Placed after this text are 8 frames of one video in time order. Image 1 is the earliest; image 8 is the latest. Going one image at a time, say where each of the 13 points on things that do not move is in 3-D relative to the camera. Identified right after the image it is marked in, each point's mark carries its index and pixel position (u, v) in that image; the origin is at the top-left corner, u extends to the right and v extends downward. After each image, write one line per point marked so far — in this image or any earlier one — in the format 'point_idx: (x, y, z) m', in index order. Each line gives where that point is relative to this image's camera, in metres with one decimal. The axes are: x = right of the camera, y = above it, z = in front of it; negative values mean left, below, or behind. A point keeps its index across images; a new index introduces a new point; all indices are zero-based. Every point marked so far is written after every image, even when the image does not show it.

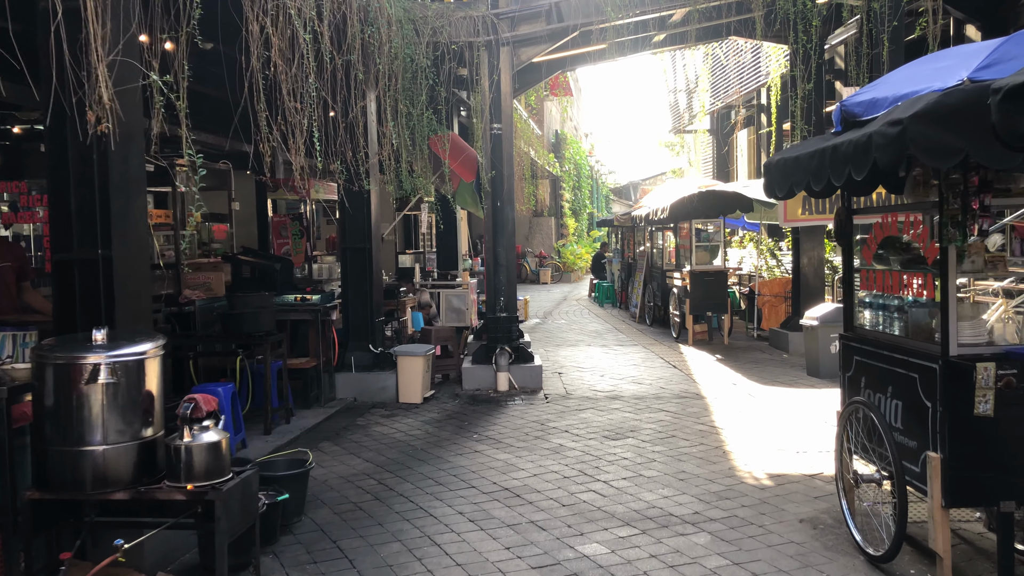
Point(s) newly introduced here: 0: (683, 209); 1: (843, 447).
0: (+2.3, +1.1, +11.4) m
1: (+1.6, -0.8, +4.2) m
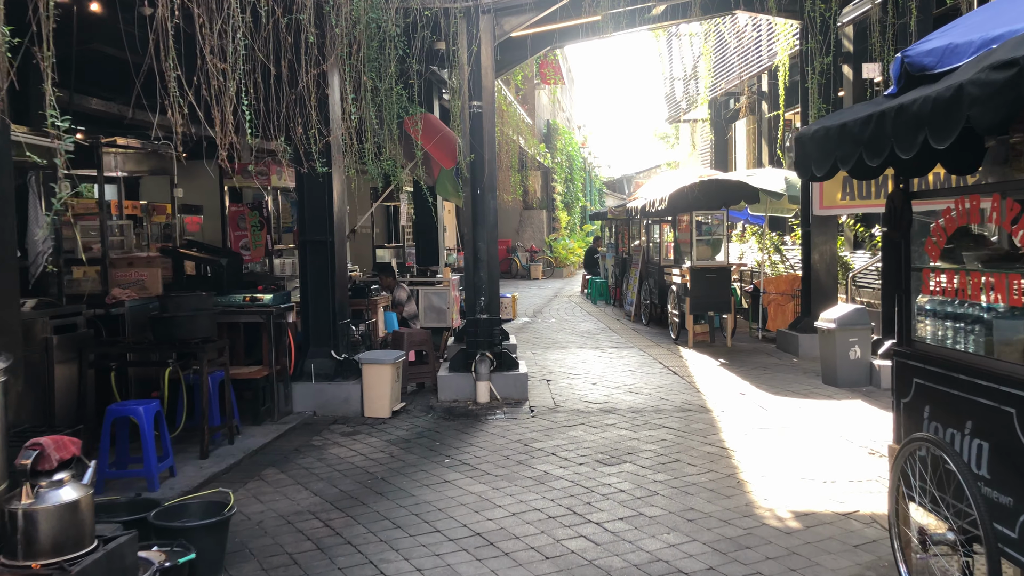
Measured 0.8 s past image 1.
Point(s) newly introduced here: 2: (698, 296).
0: (+2.1, +1.1, +10.5) m
1: (+1.5, -0.8, +3.3) m
2: (+2.3, -0.1, +10.5) m
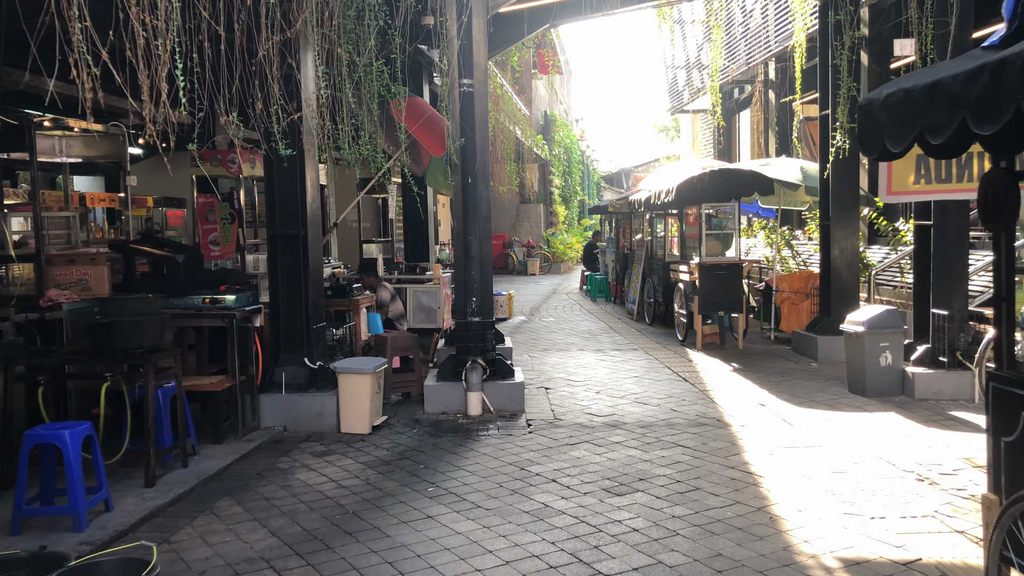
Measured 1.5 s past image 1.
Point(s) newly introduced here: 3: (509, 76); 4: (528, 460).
0: (+2.0, +1.1, +9.8) m
1: (+1.5, -0.8, +2.6) m
2: (+2.2, -0.1, +9.8) m
3: (-0.1, +4.6, +18.9) m
4: (+0.1, -1.1, +5.3) m
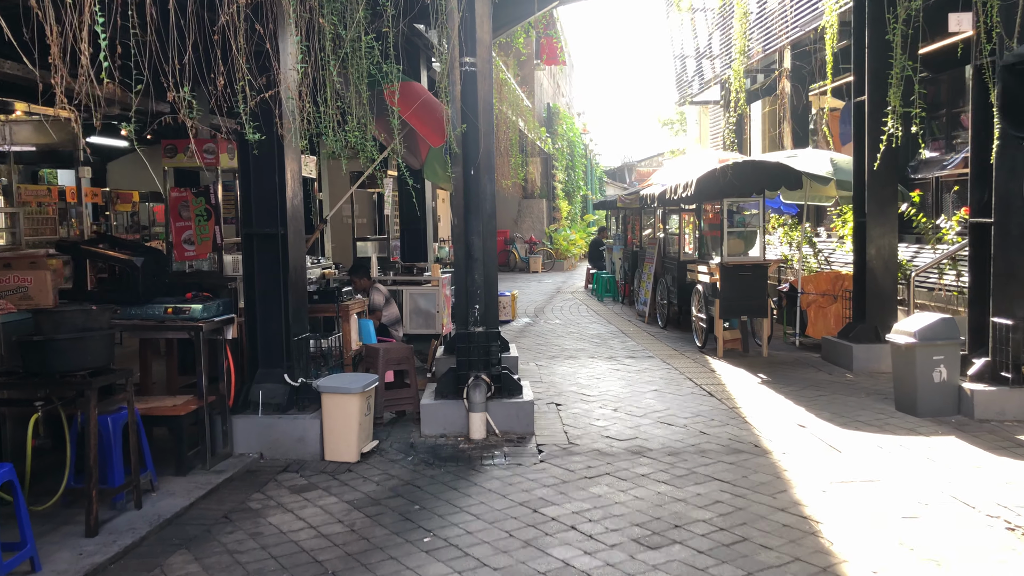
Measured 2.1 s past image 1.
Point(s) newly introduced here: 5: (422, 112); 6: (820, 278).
0: (+2.1, +1.1, +9.0) m
1: (+1.5, -0.9, +1.8) m
2: (+2.3, -0.1, +9.0) m
3: (0.0, +4.7, +18.1) m
4: (+0.2, -1.1, +4.5) m
5: (-0.8, +1.5, +7.5) m
6: (+3.4, +0.1, +9.6) m
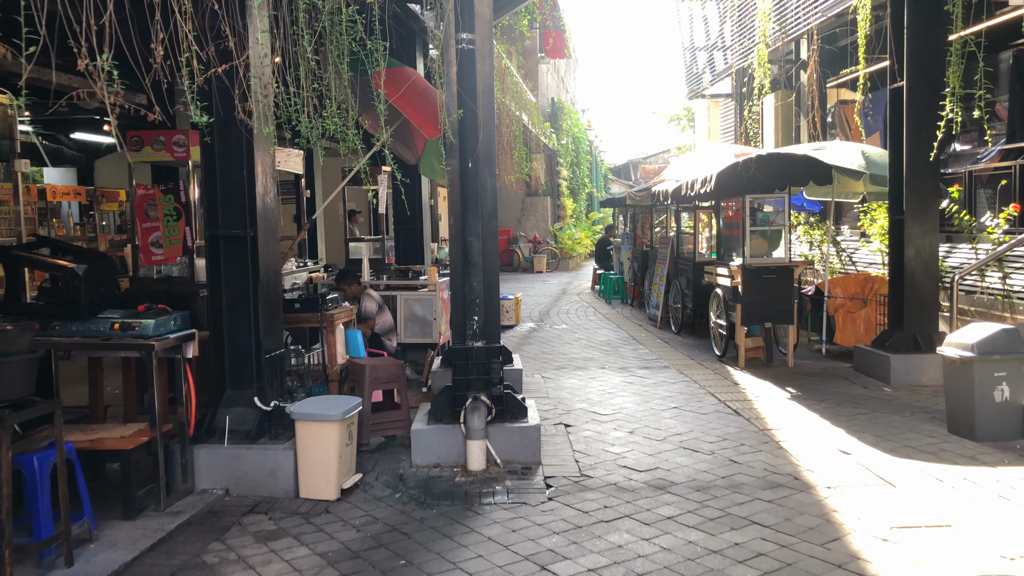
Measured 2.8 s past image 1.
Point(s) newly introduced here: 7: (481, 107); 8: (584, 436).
0: (+2.1, +1.0, +8.3) m
1: (+1.5, -0.9, +1.1) m
2: (+2.3, -0.1, +8.3) m
3: (+0.1, +4.6, +17.4) m
4: (+0.2, -1.2, +3.8) m
5: (-0.8, +1.5, +6.8) m
6: (+3.4, +0.1, +8.8) m
7: (-0.2, +1.1, +5.3) m
8: (+0.5, -1.0, +5.7) m
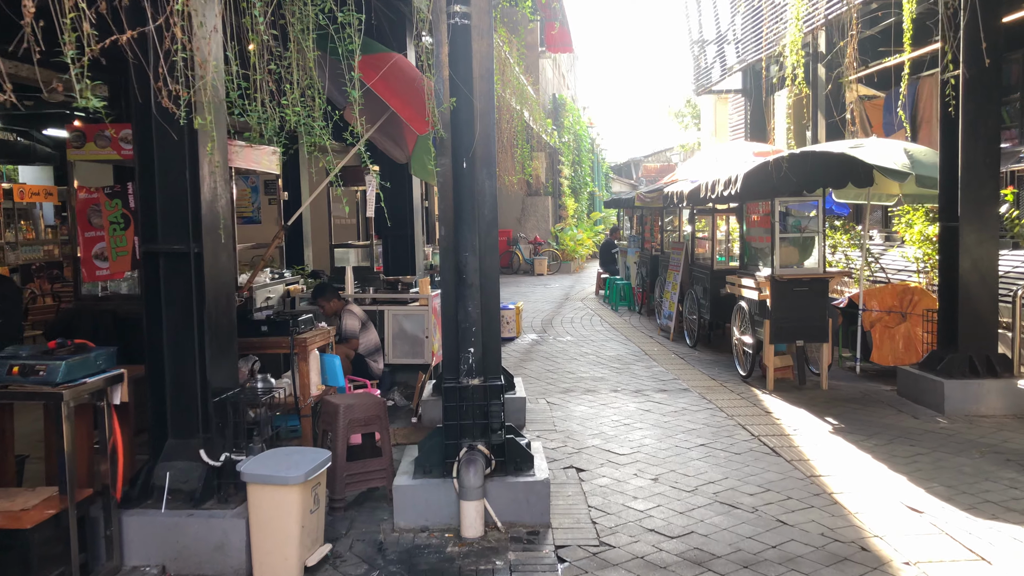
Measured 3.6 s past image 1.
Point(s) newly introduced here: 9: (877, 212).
0: (+2.1, +0.9, +7.4) m
1: (+1.5, -1.1, +0.2) m
2: (+2.3, -0.3, +7.4) m
3: (+0.1, +4.5, +16.5) m
4: (+0.2, -1.3, +2.9) m
5: (-0.8, +1.4, +5.9) m
6: (+3.5, 0.0, +8.0) m
7: (-0.2, +1.0, +4.4) m
8: (+0.5, -1.1, +4.8) m
9: (+4.8, +1.0, +11.4) m
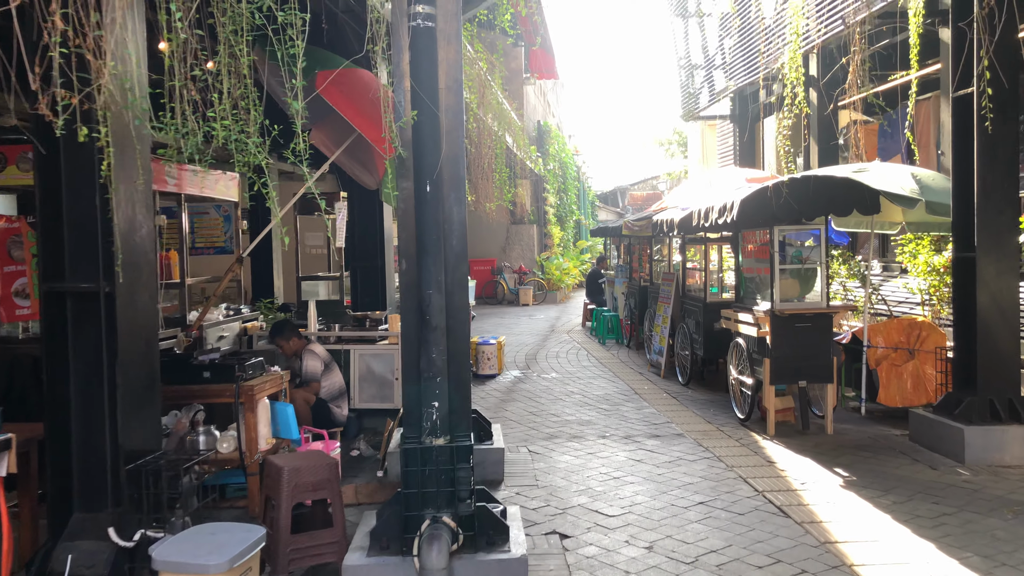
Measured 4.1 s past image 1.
0: (+1.9, +0.6, +6.8) m
1: (+1.5, -1.1, -0.4) m
2: (+2.1, -0.5, +6.8) m
3: (-0.3, +3.9, +16.0) m
4: (+0.1, -1.4, +2.3) m
5: (-0.9, +1.1, +5.3) m
6: (+3.3, -0.3, +7.4) m
7: (-0.3, +0.8, +3.8) m
8: (+0.4, -1.3, +4.2) m
9: (+4.6, +0.6, +10.9) m
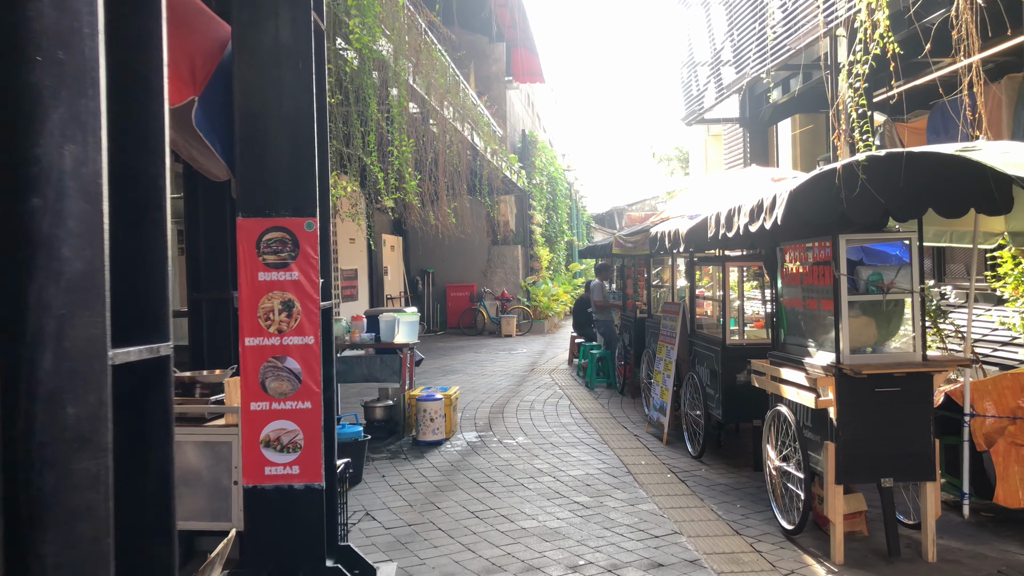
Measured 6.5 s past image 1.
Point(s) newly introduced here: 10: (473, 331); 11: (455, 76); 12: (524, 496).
0: (+1.5, +0.4, +4.3) m
1: (+1.1, -1.1, -3.0) m
2: (+1.7, -0.8, +4.3) m
3: (-0.7, +3.5, +13.6) m
4: (-0.3, -1.5, -0.3) m
5: (-1.3, +0.9, +2.8) m
6: (+2.9, -0.6, +4.9) m
7: (-0.7, +0.6, +1.3) m
8: (-0.1, -1.5, +1.6) m
9: (+4.2, +0.3, +8.4) m
10: (-0.9, -1.0, +19.3) m
11: (-0.7, +2.6, +10.4) m
12: (+0.1, -1.4, +5.7) m
